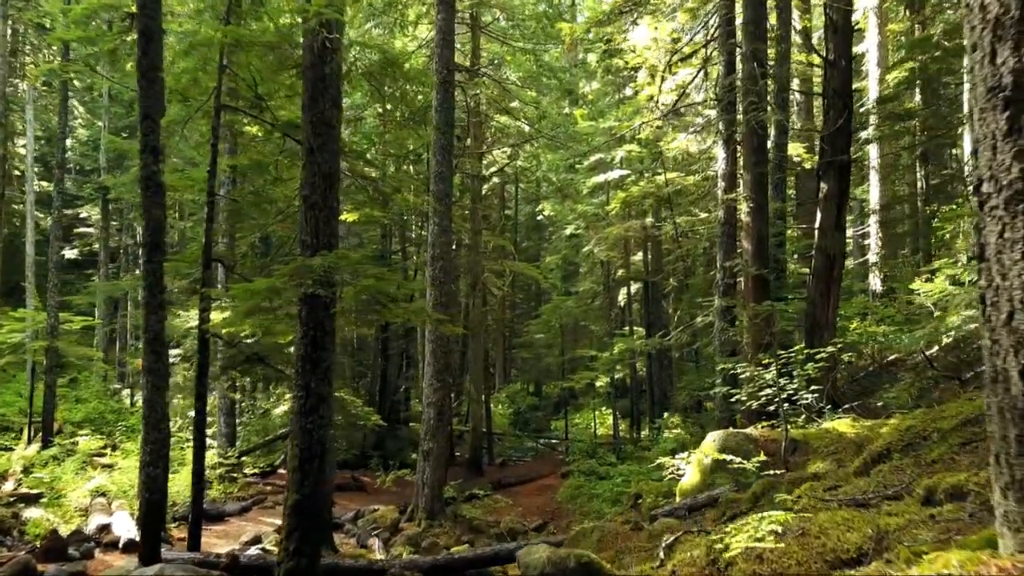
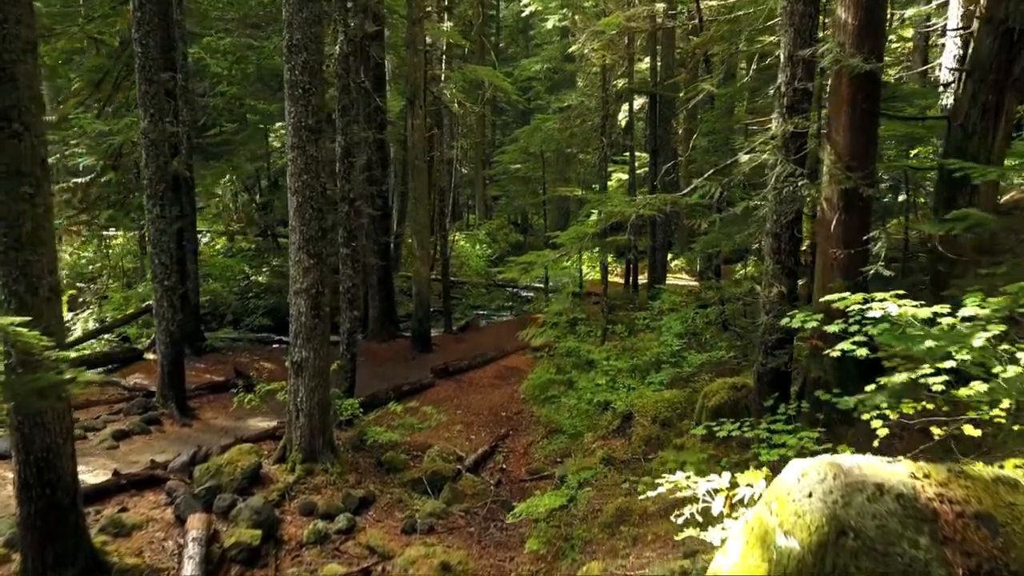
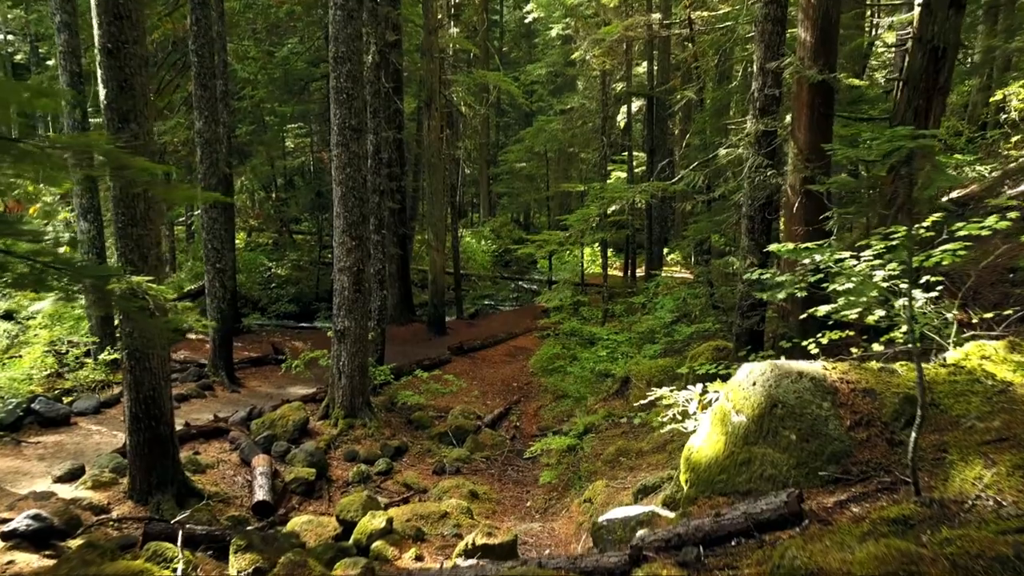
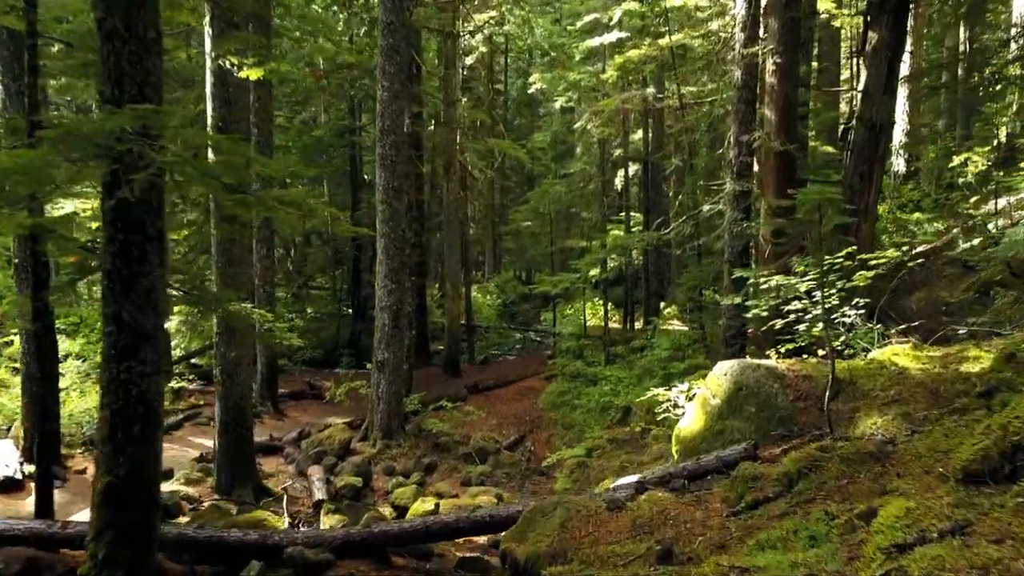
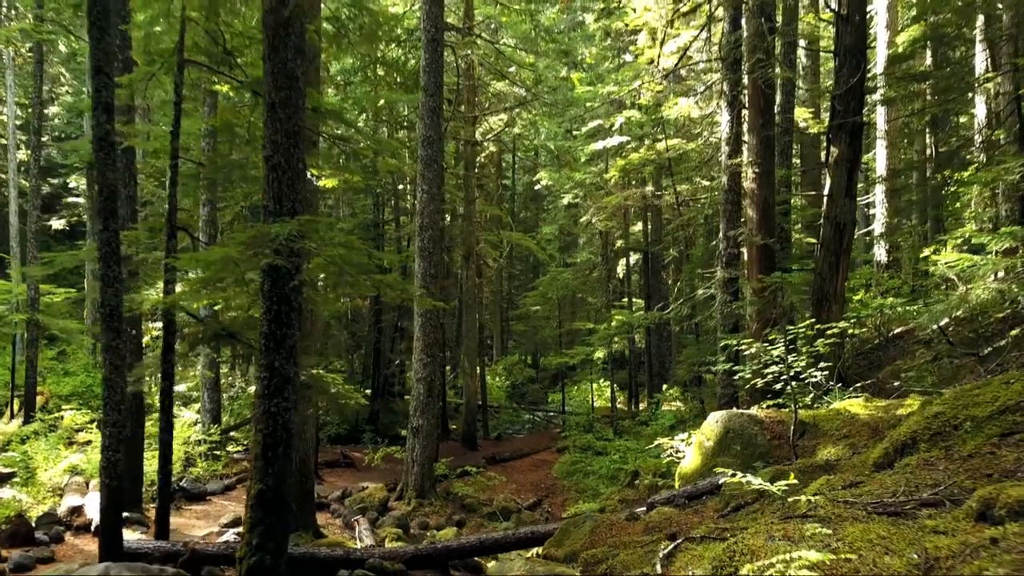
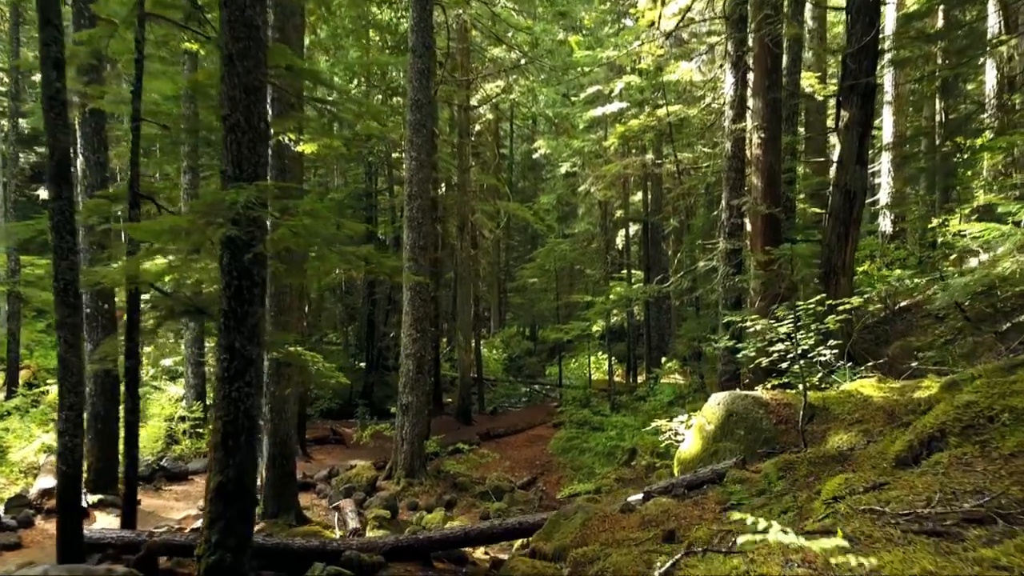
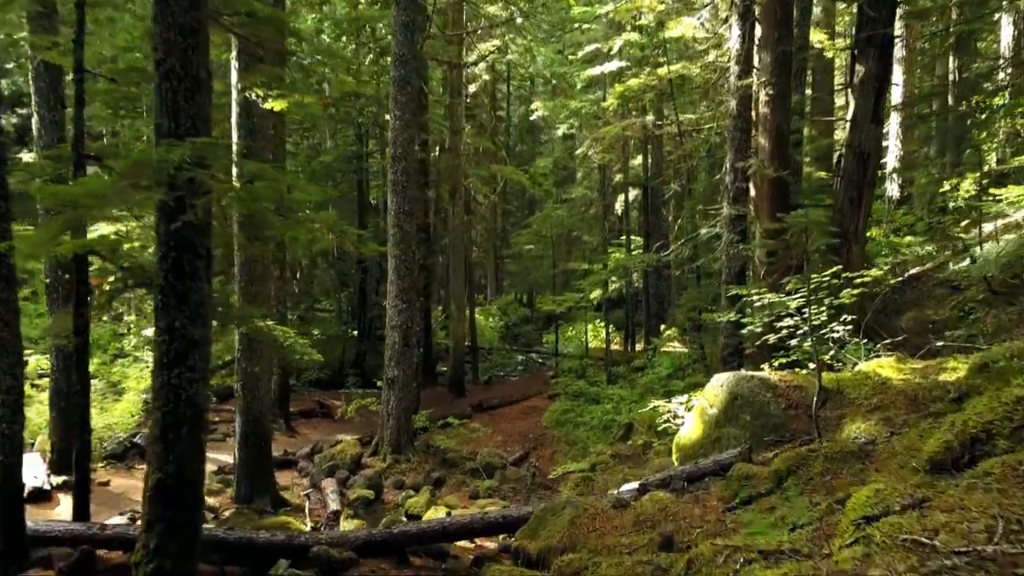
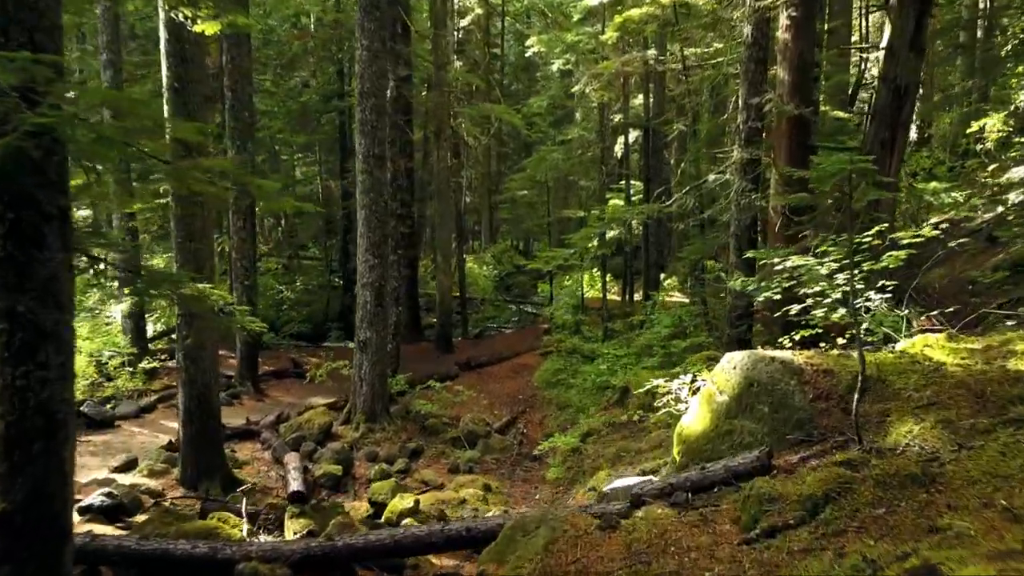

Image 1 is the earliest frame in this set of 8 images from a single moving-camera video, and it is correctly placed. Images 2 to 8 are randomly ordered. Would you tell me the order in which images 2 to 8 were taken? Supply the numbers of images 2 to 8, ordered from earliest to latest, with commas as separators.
5, 6, 7, 4, 8, 3, 2
